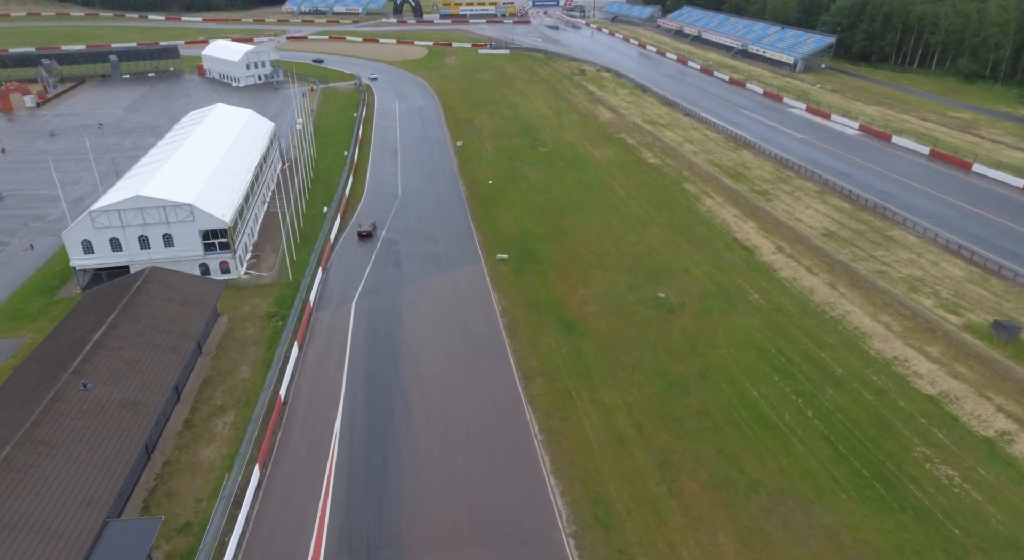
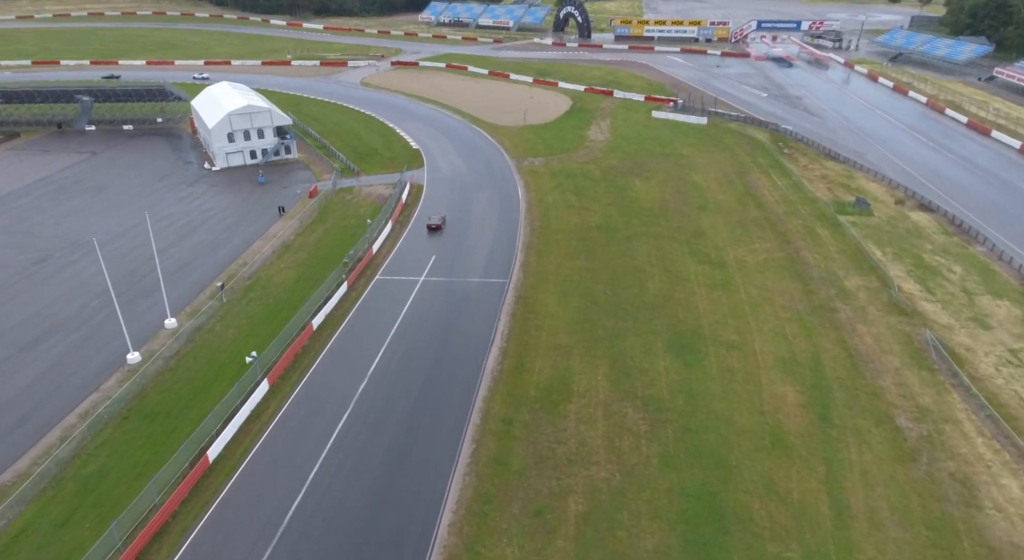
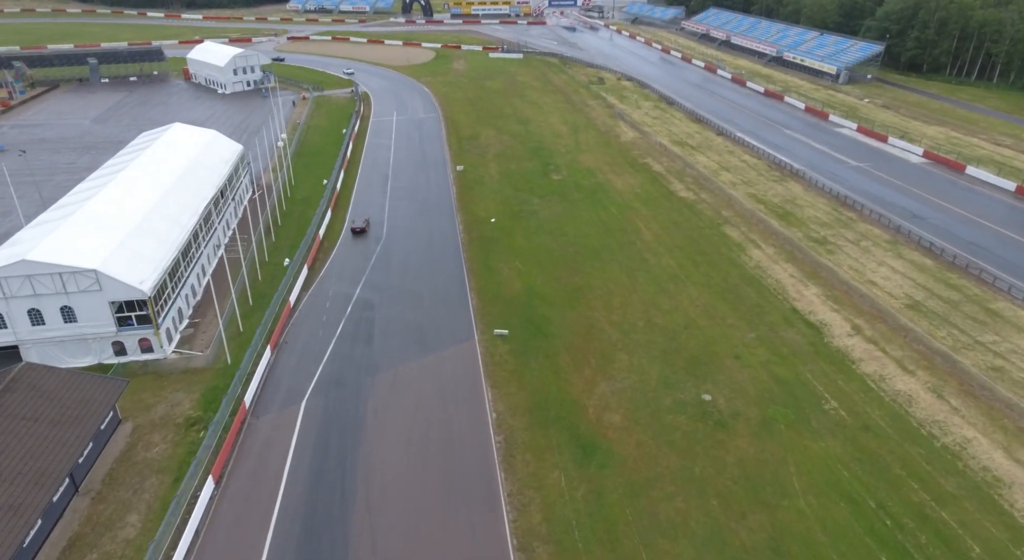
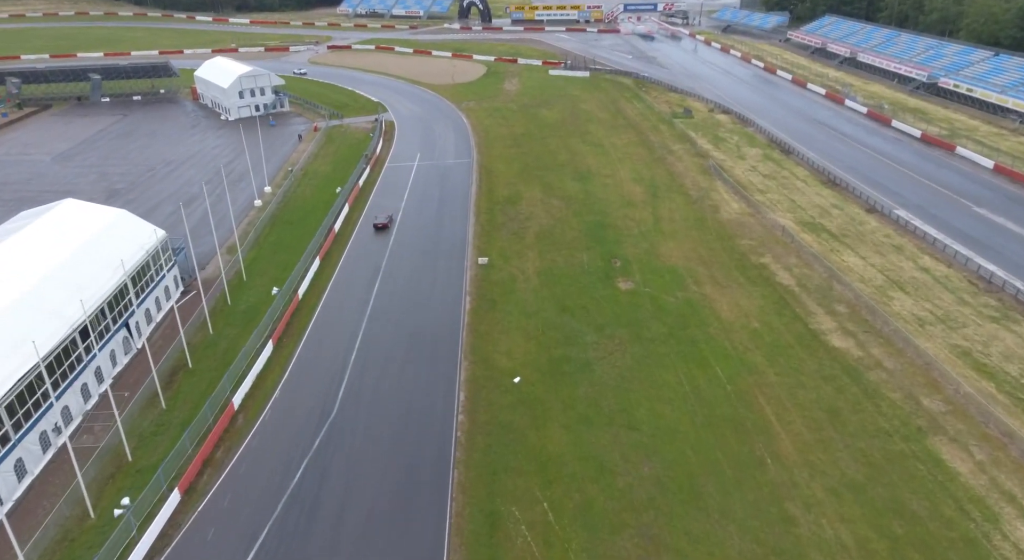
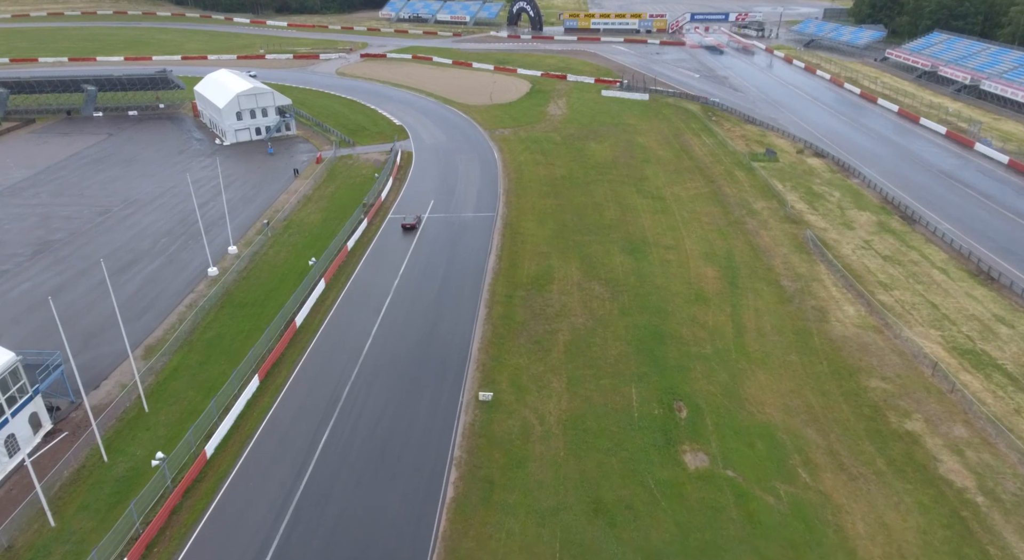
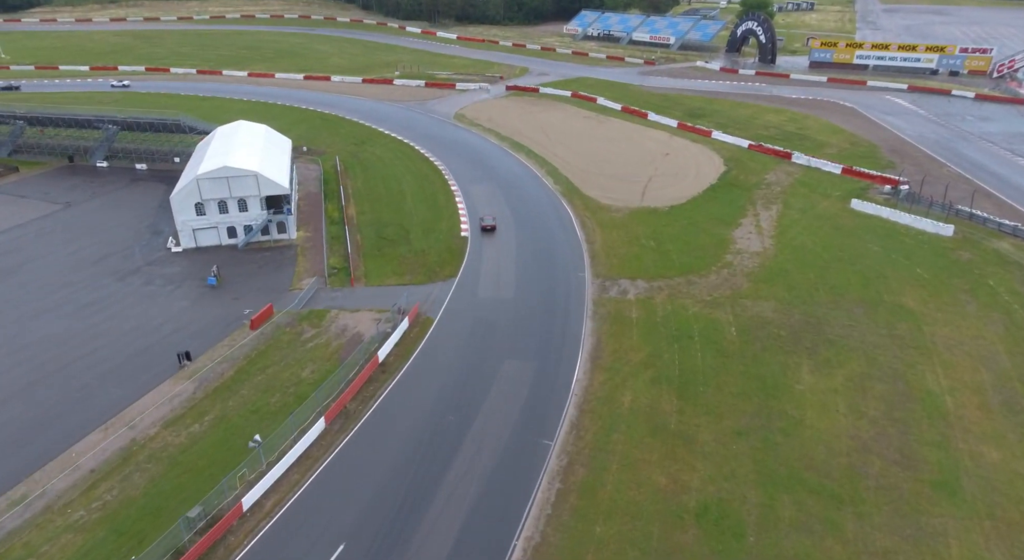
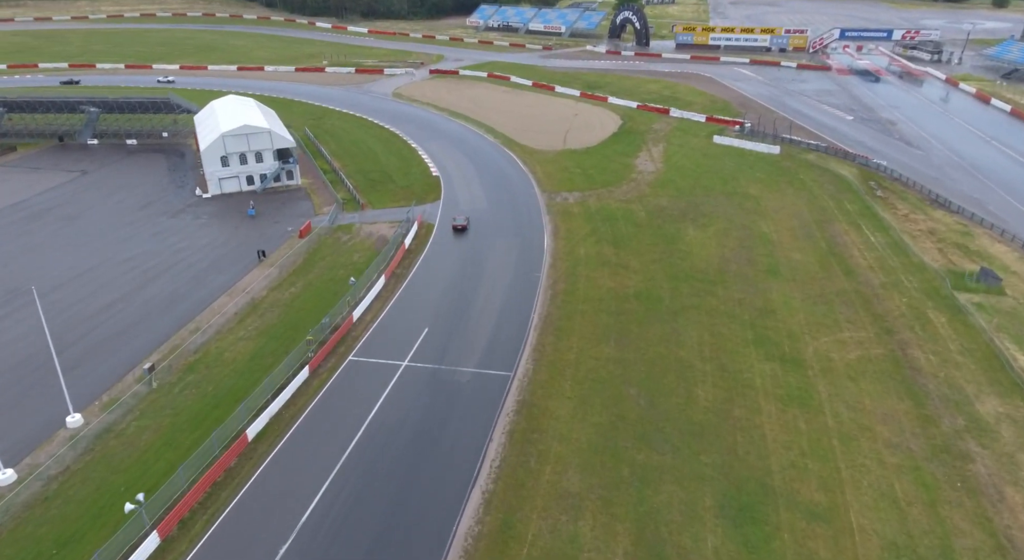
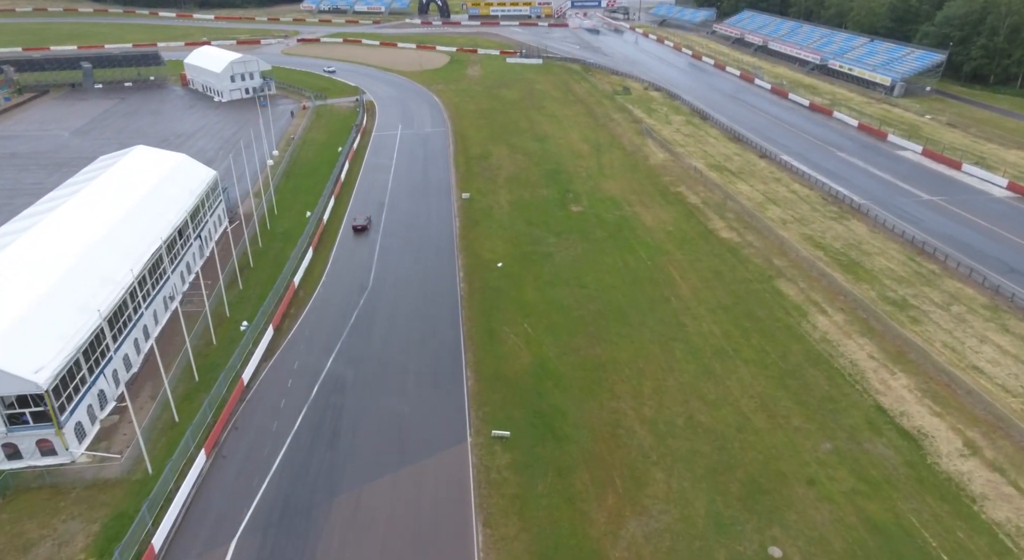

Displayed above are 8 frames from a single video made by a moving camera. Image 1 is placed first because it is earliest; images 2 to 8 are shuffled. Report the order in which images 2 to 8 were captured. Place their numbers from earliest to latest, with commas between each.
3, 8, 4, 5, 2, 7, 6
